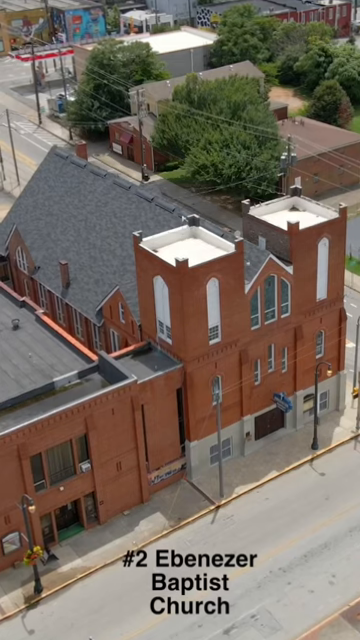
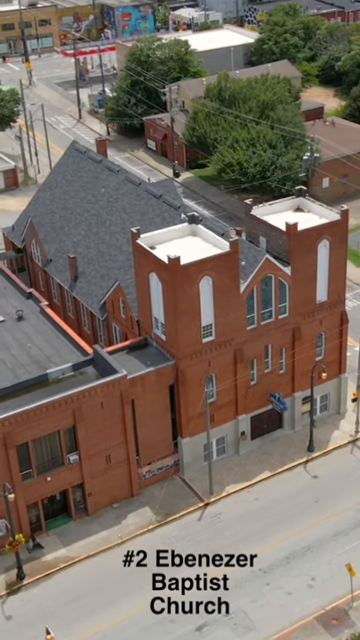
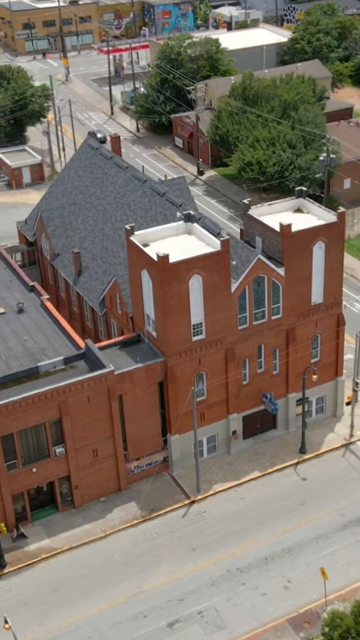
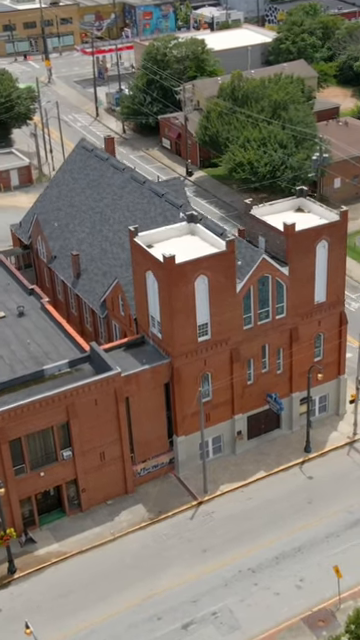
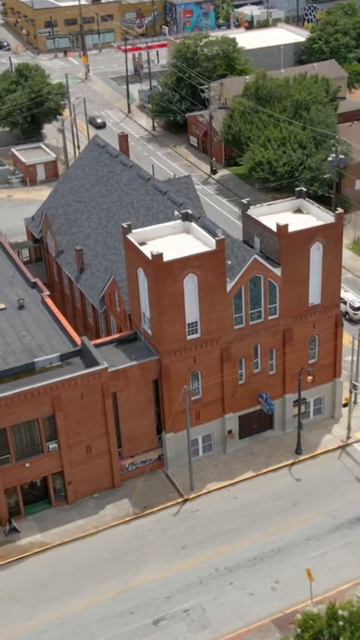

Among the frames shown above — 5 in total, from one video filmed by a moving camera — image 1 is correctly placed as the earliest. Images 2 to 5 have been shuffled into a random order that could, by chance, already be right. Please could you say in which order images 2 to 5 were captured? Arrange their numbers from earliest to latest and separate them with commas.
2, 4, 3, 5
